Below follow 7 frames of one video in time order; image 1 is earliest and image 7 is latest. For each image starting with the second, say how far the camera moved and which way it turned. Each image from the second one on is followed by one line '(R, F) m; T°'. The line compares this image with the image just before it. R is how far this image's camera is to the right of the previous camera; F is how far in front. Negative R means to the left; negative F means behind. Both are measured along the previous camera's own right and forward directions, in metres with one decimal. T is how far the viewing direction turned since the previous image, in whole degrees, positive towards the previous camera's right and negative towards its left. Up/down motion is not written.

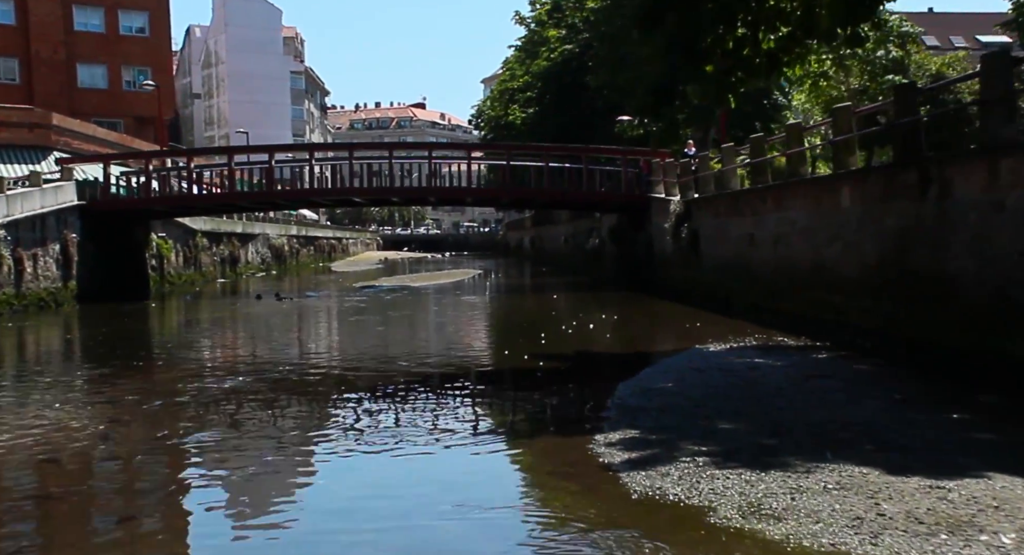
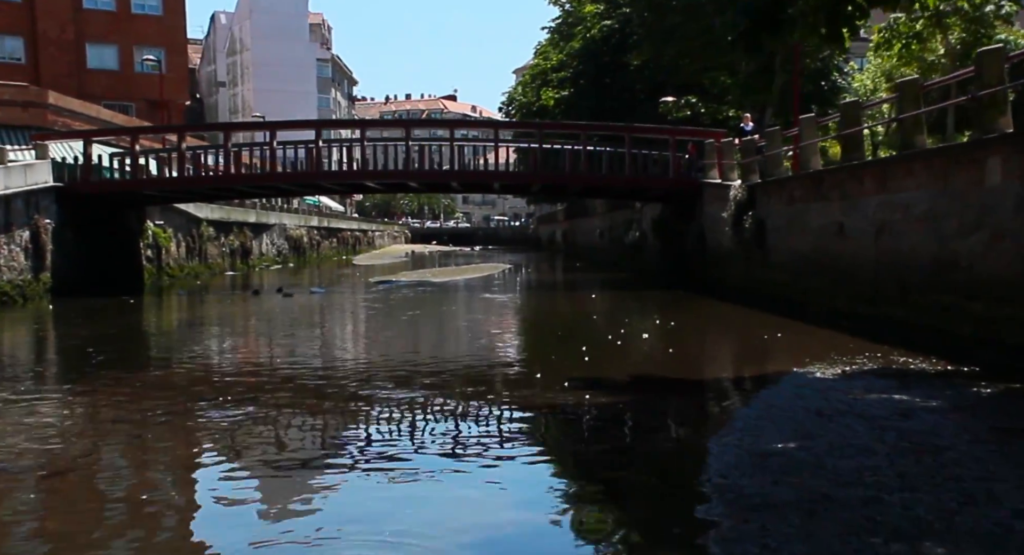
(0.0, +3.2) m; -2°
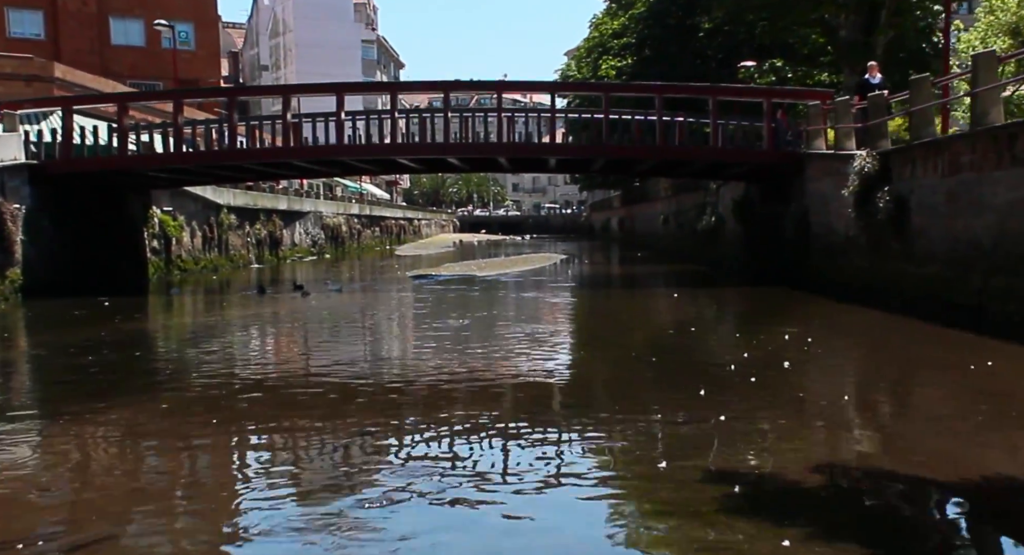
(-0.2, +4.0) m; -3°
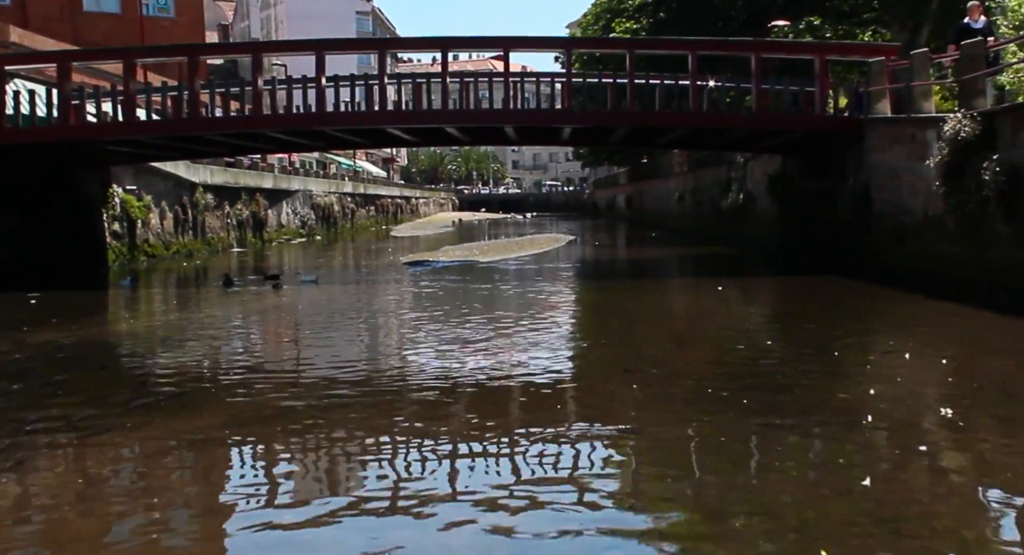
(-0.2, +2.8) m; 0°
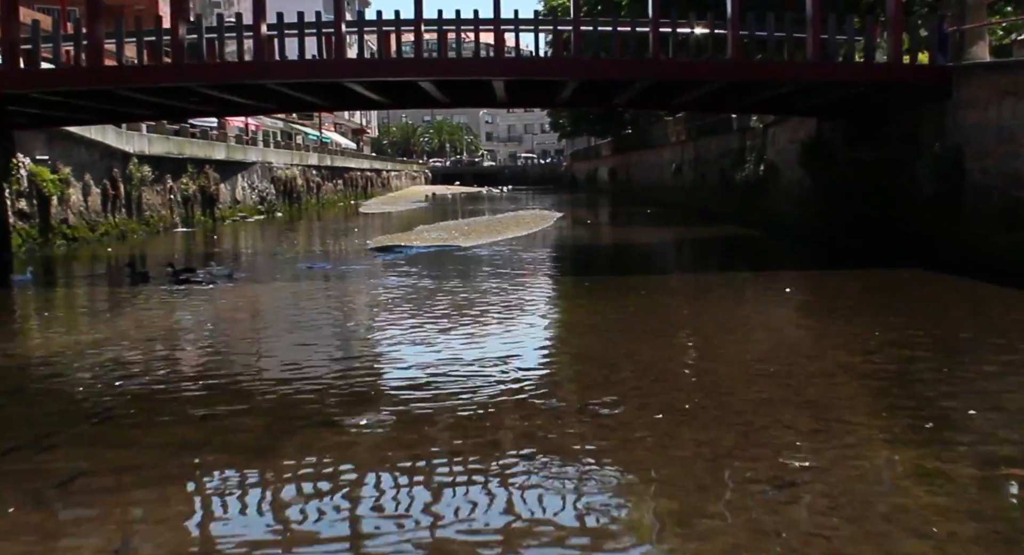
(-0.3, +3.6) m; +2°
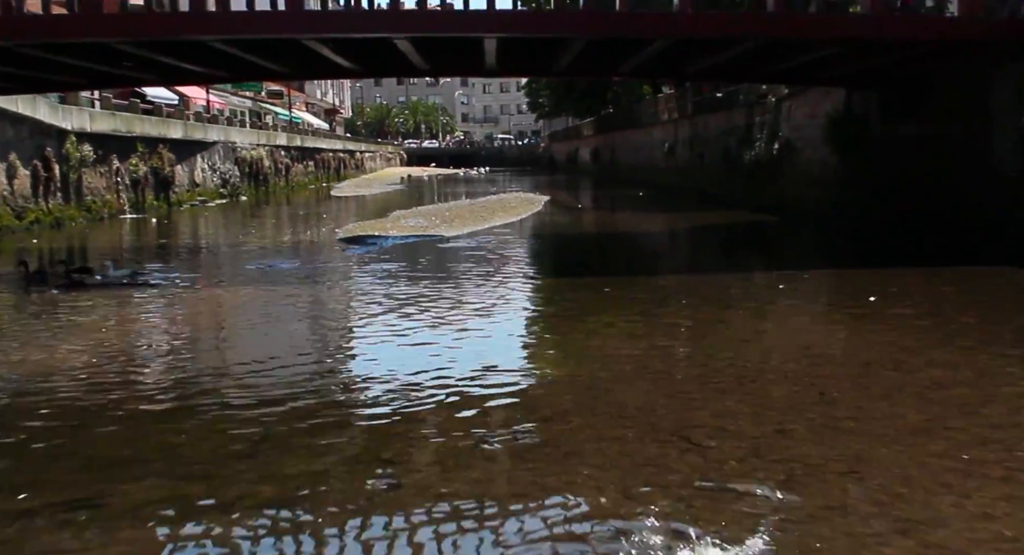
(-0.3, +2.6) m; +1°
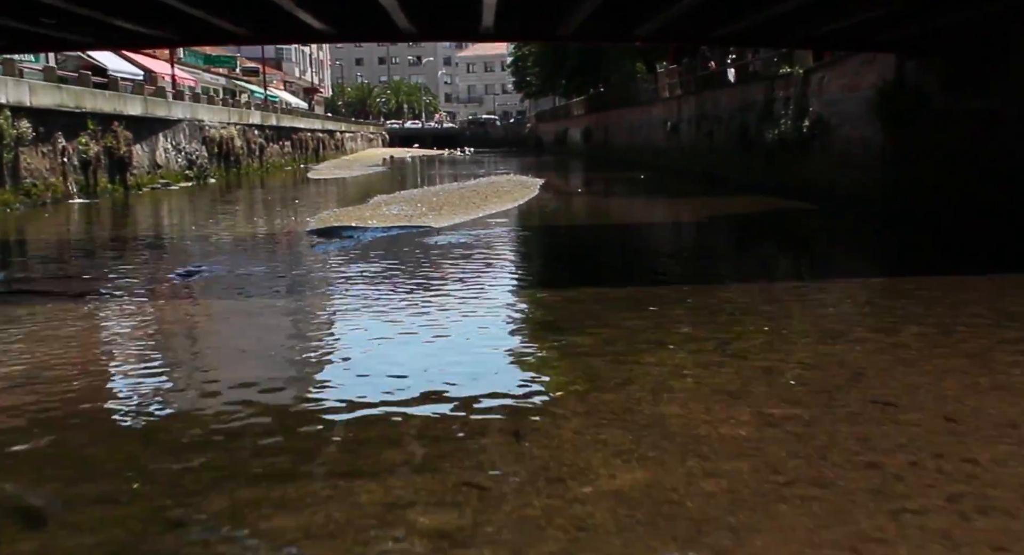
(-0.3, +2.5) m; +1°
